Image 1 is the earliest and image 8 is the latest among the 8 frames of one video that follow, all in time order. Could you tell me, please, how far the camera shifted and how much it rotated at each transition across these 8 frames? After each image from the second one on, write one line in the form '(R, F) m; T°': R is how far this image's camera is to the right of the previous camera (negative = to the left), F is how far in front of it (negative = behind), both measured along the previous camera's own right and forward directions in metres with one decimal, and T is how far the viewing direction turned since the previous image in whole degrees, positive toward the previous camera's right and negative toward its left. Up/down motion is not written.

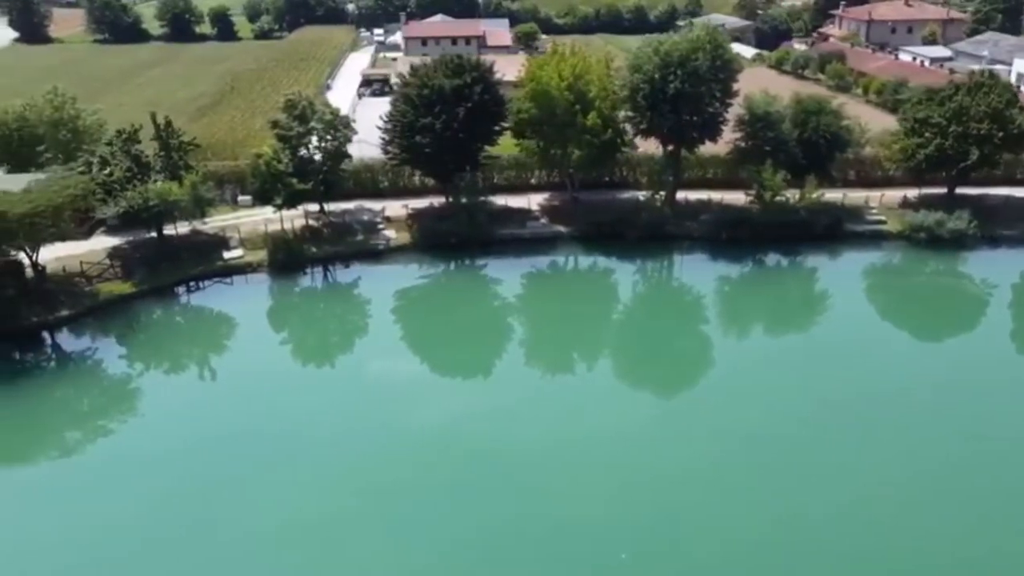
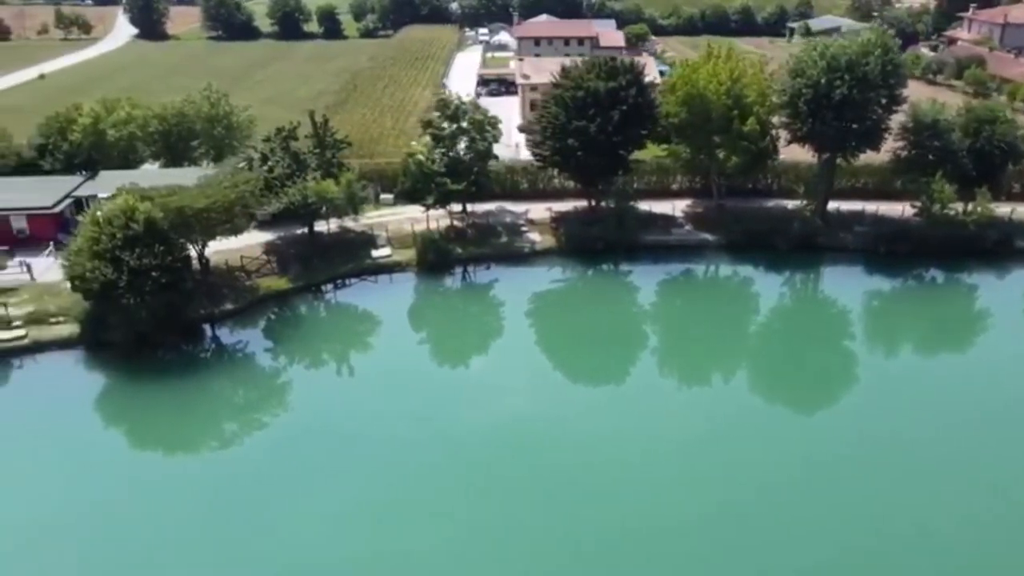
(-4.4, +0.5) m; -5°
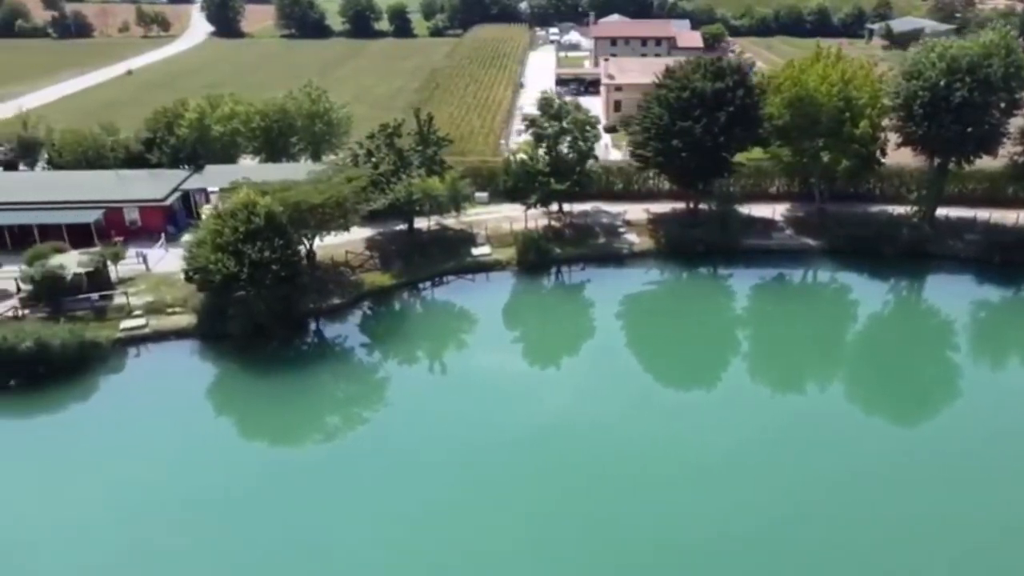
(-2.9, +0.1) m; -3°
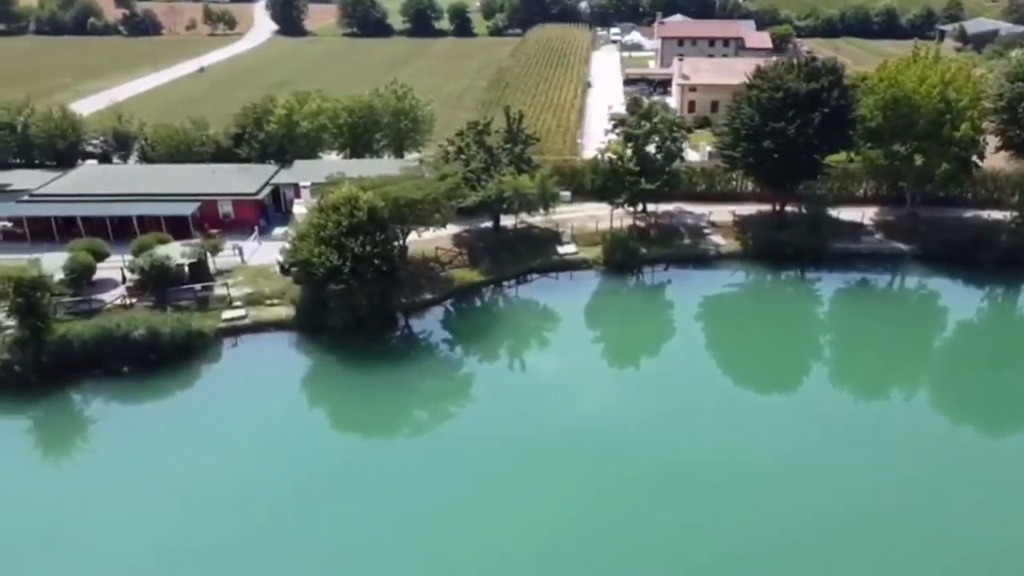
(-2.5, -0.1) m; -3°
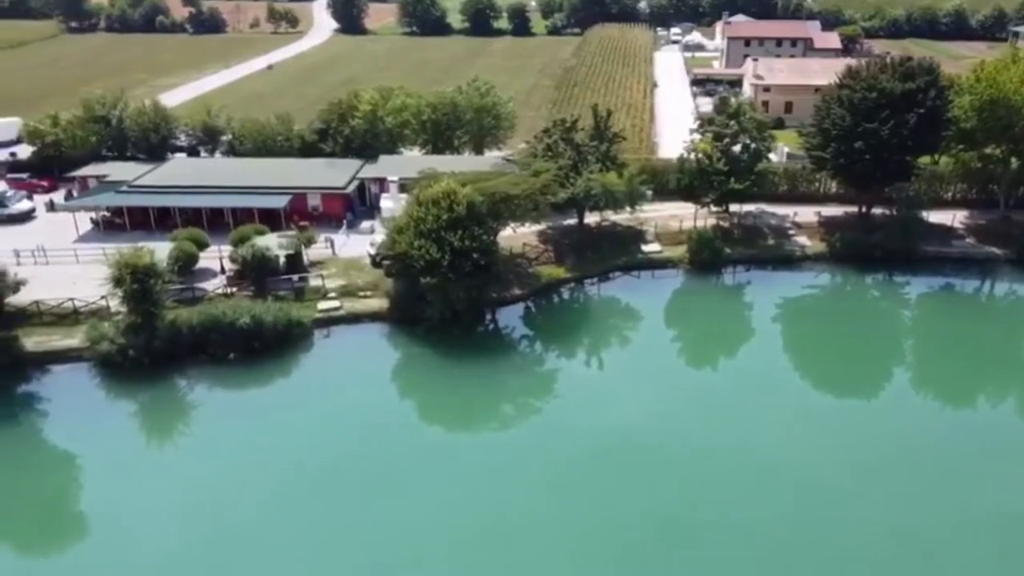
(-2.5, -0.3) m; -3°
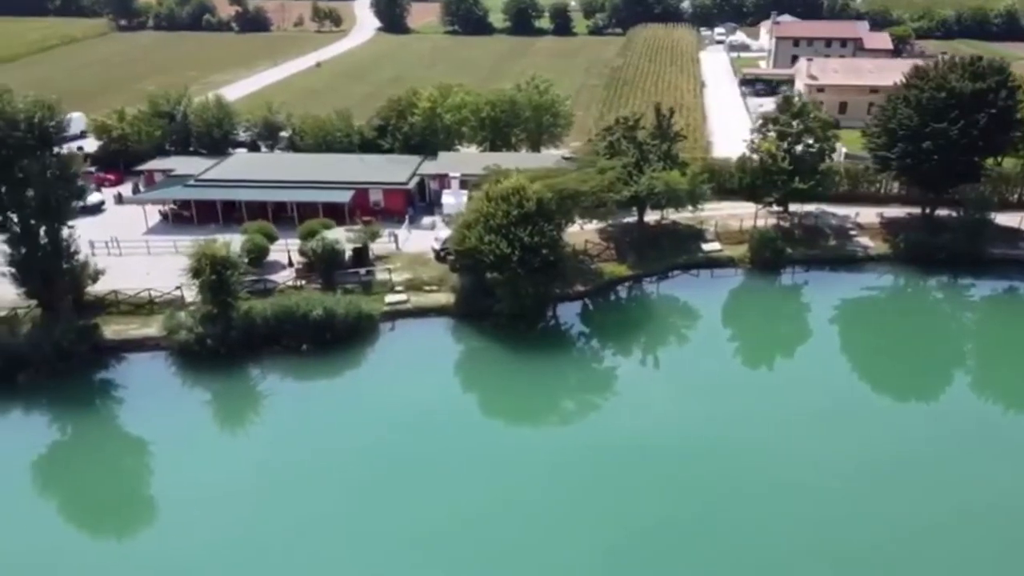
(-1.8, -0.3) m; -2°
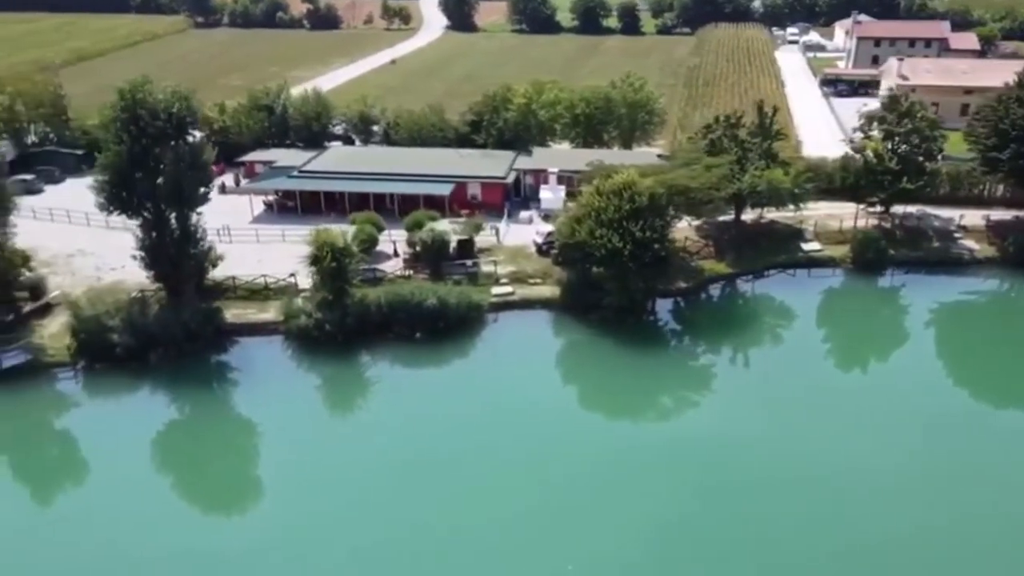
(-2.9, -0.5) m; -3°
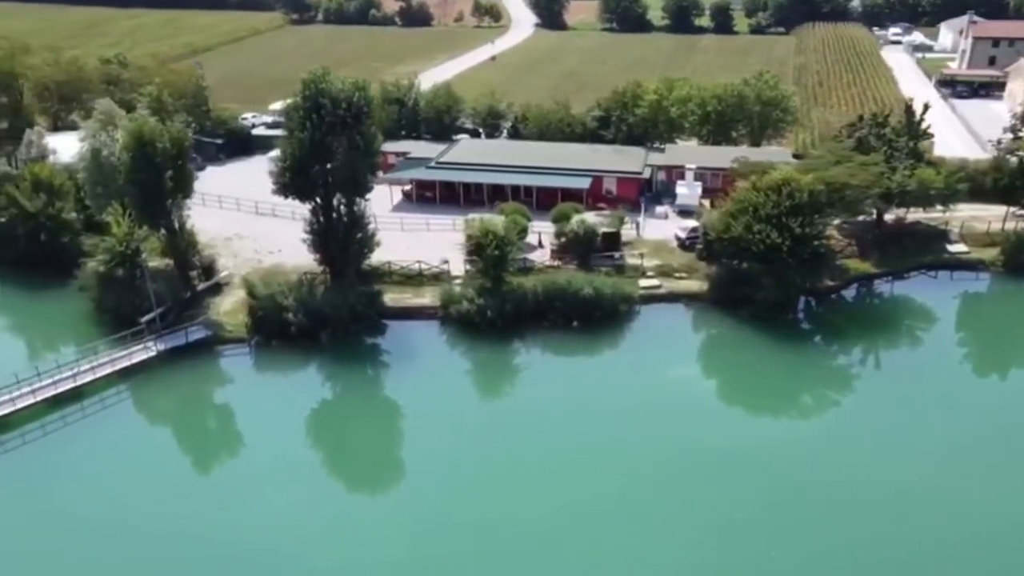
(-4.4, -0.7) m; -4°
